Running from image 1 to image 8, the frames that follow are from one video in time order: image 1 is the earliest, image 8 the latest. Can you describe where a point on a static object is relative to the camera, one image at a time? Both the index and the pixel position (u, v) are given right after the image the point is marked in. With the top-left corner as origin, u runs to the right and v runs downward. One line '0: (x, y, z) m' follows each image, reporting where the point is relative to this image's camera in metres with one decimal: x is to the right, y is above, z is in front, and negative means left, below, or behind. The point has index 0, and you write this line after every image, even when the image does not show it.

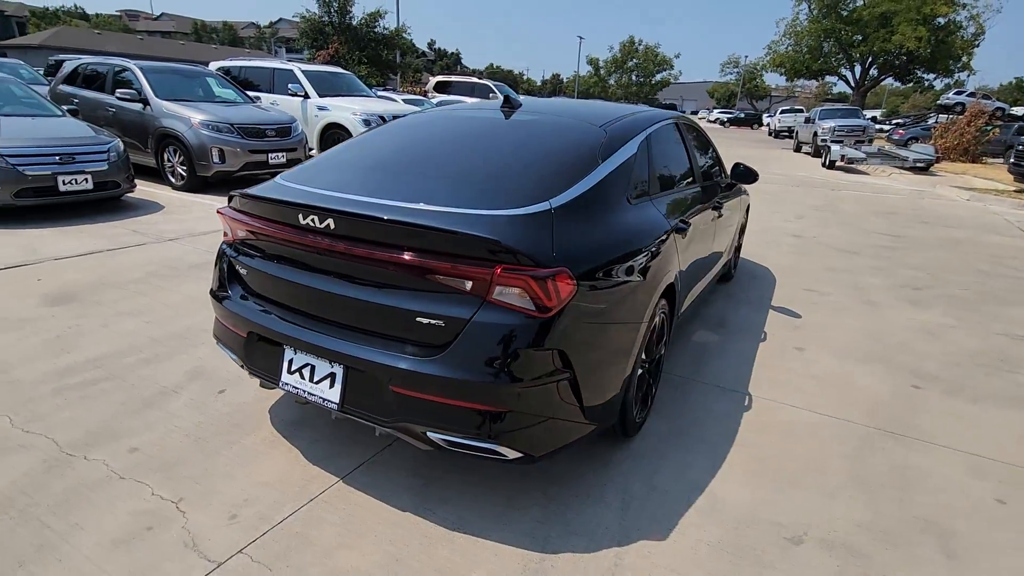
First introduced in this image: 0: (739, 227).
0: (+2.3, +0.6, +5.5) m
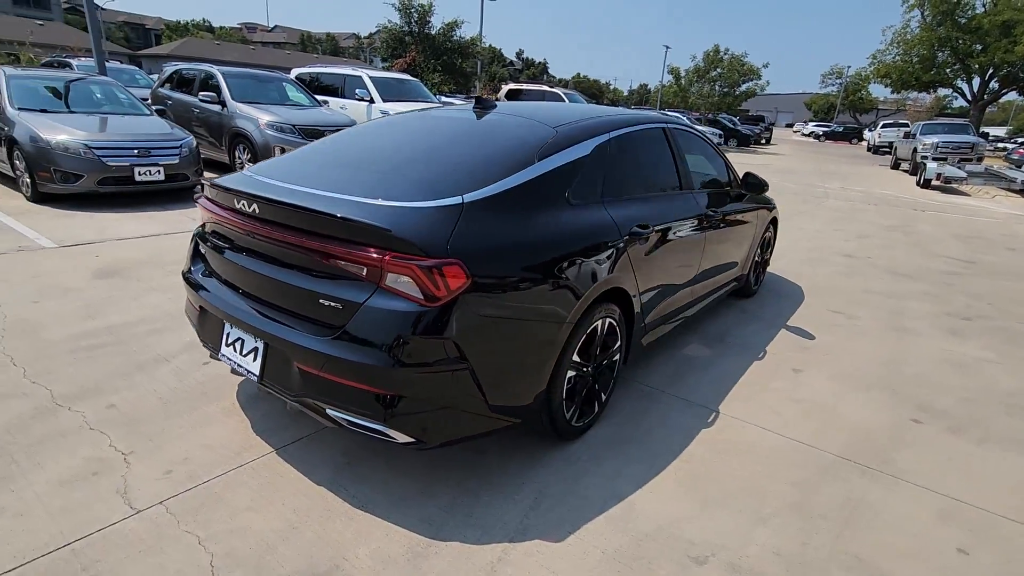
0: (+2.4, +0.4, +5.2) m
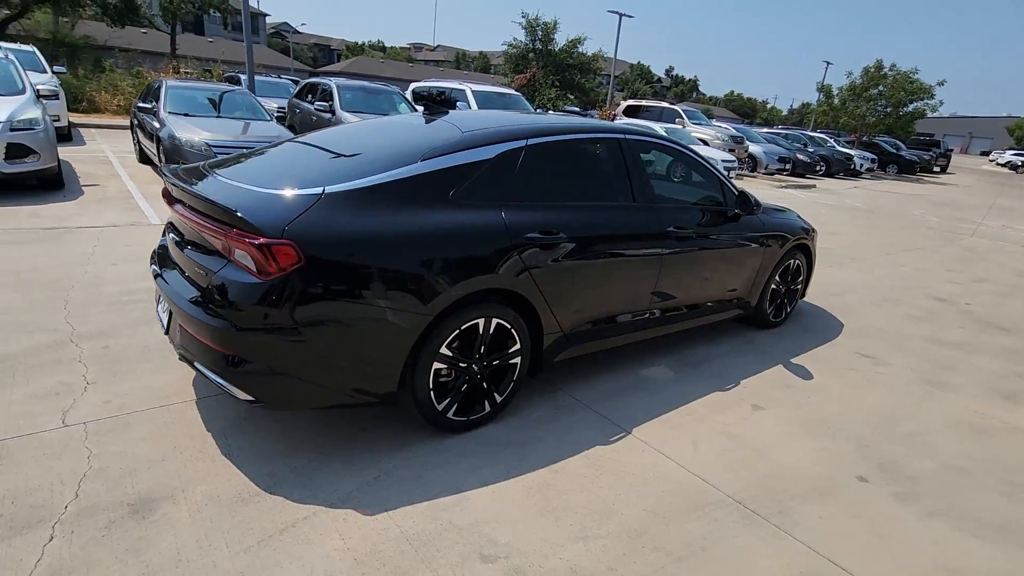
0: (+2.3, +0.2, +4.8) m
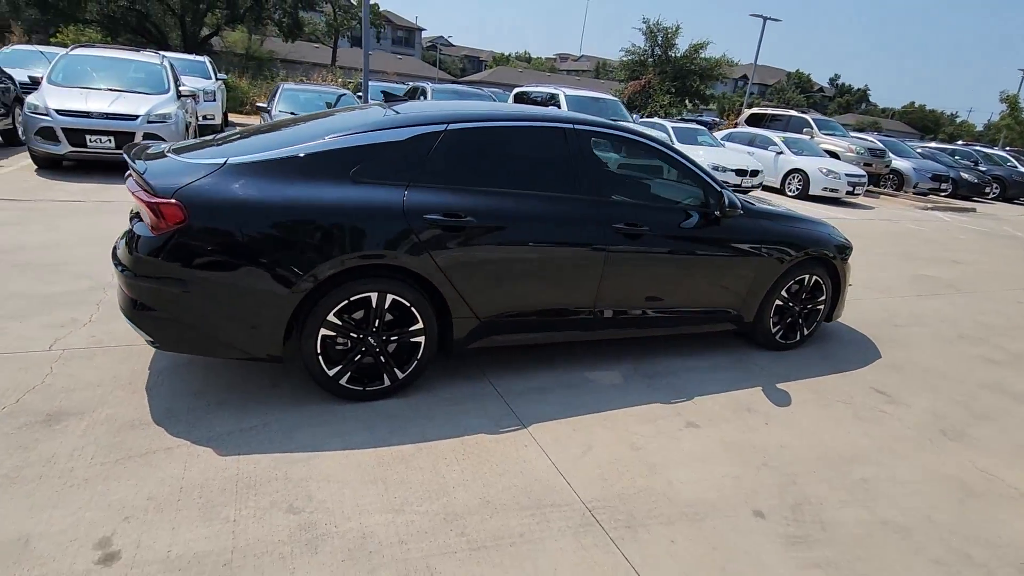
0: (+2.1, 0.0, +4.3) m
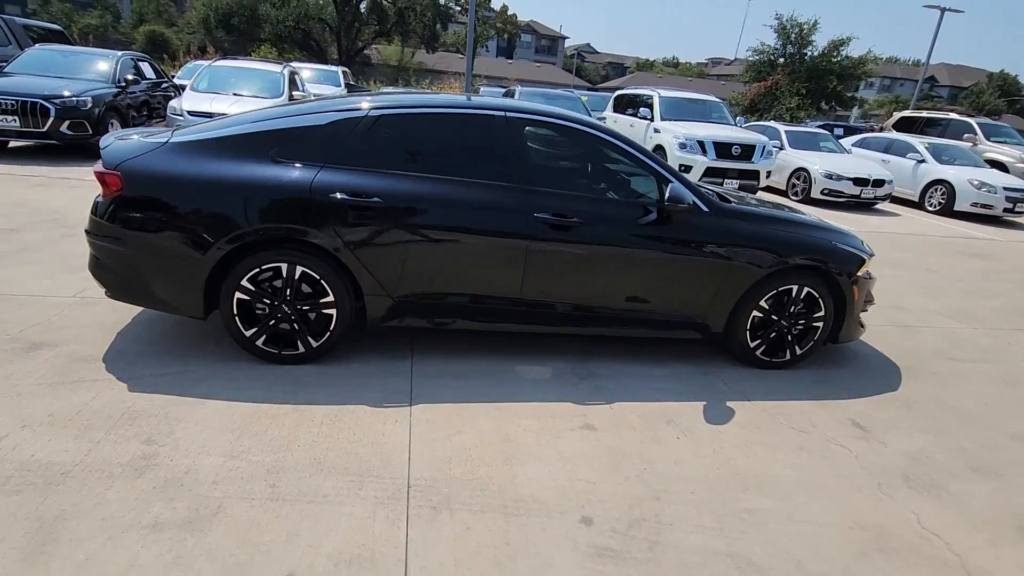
0: (+1.7, 0.0, +3.8) m
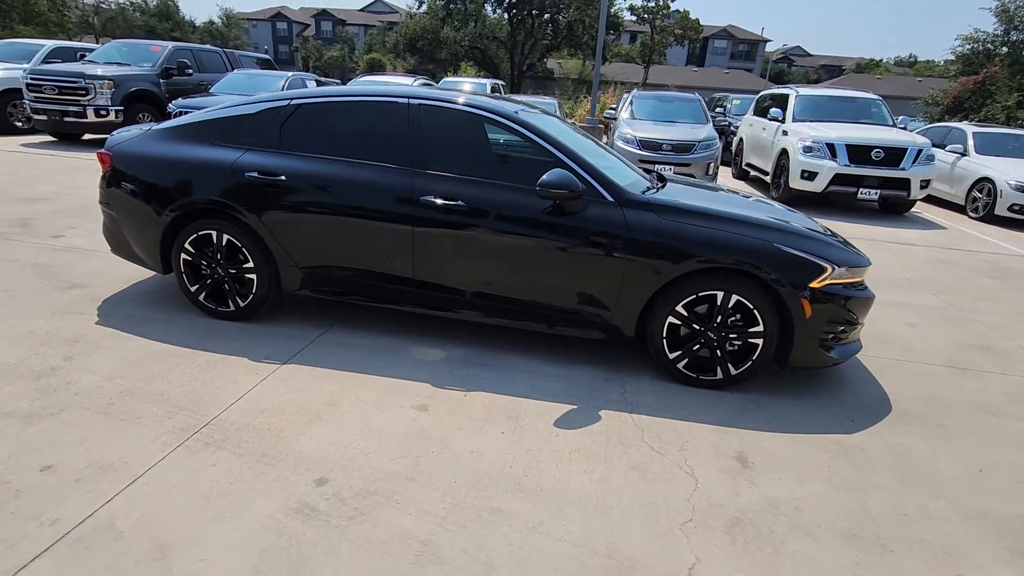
0: (+1.0, 0.0, +3.4) m
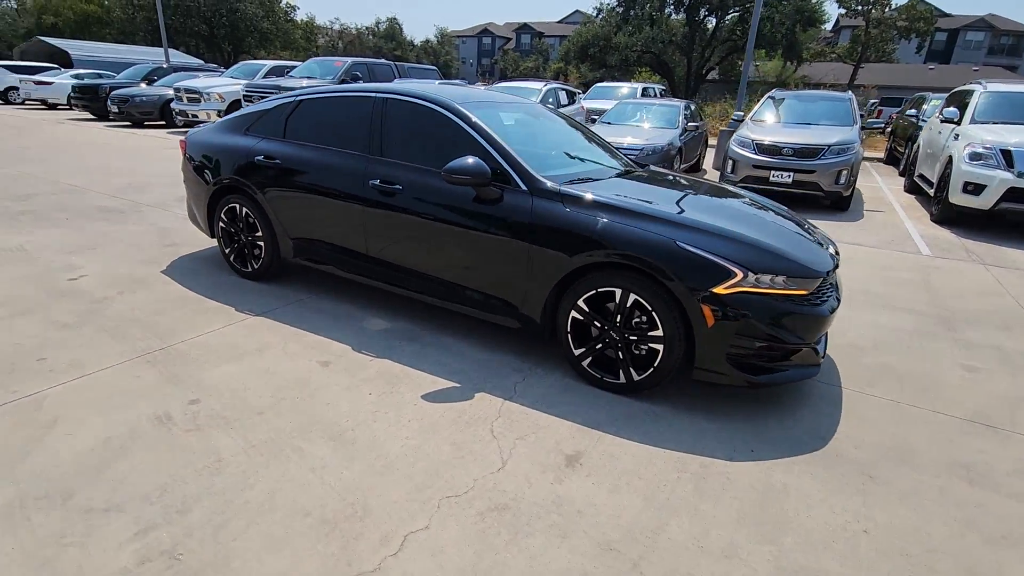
0: (+0.4, 0.0, +3.3) m
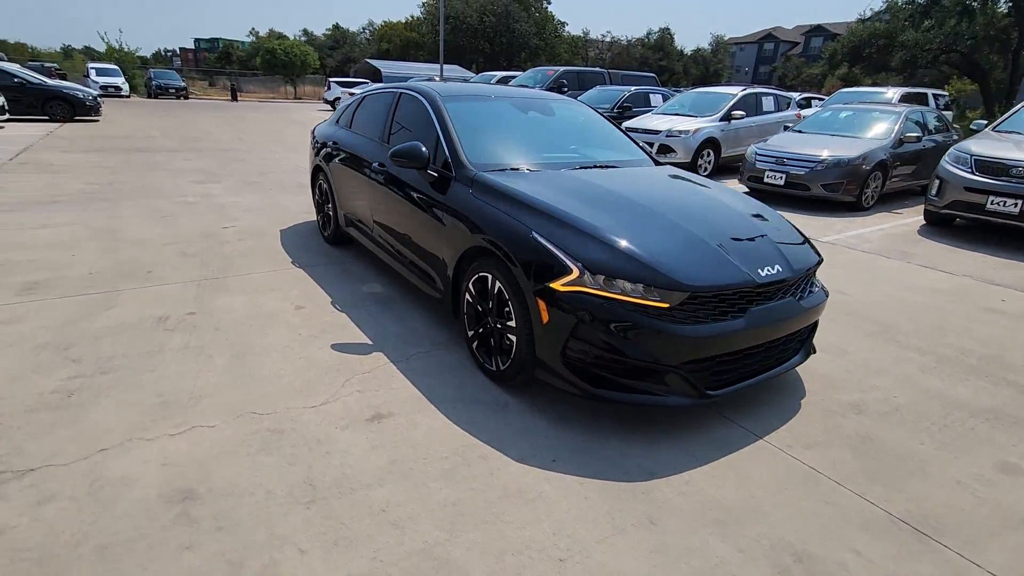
0: (-0.2, +0.1, +3.4) m
